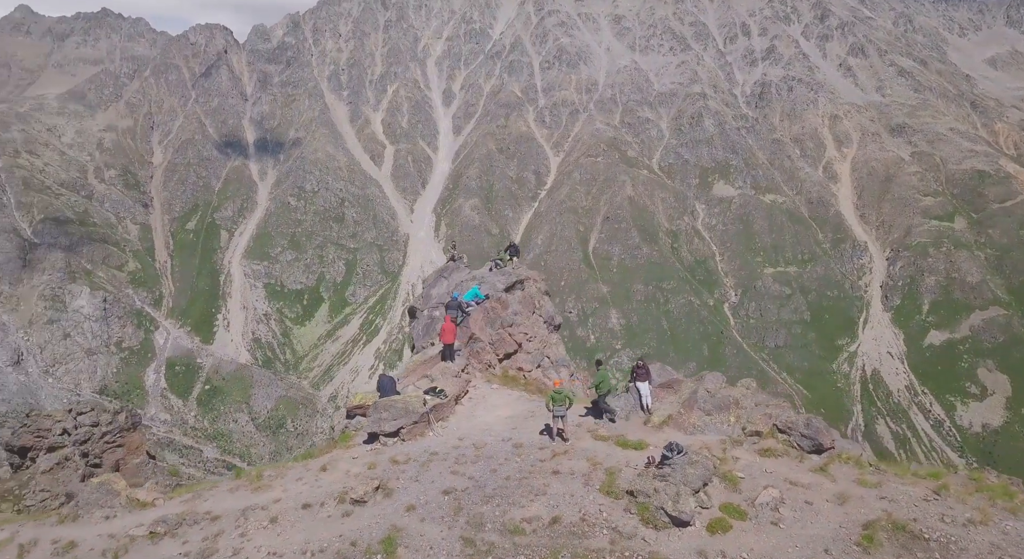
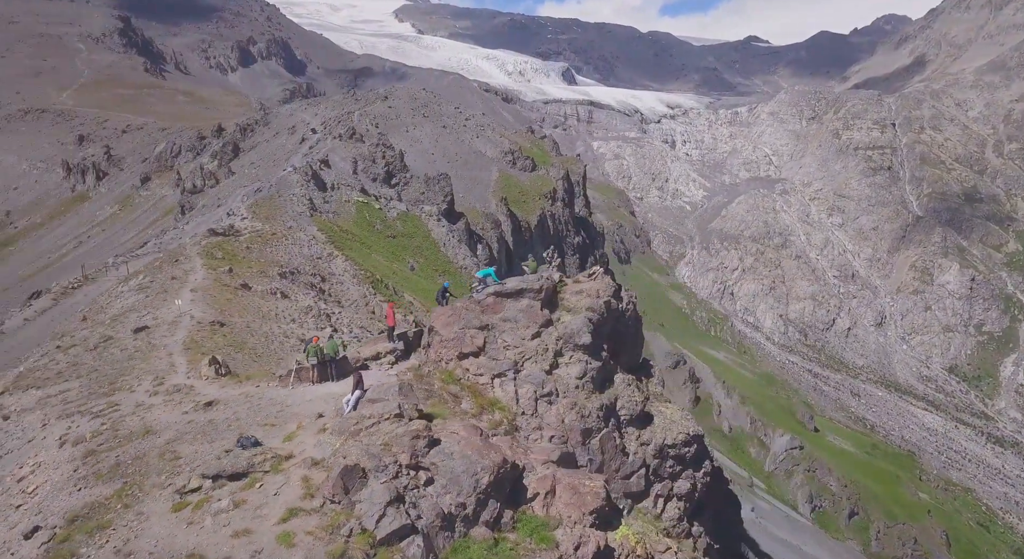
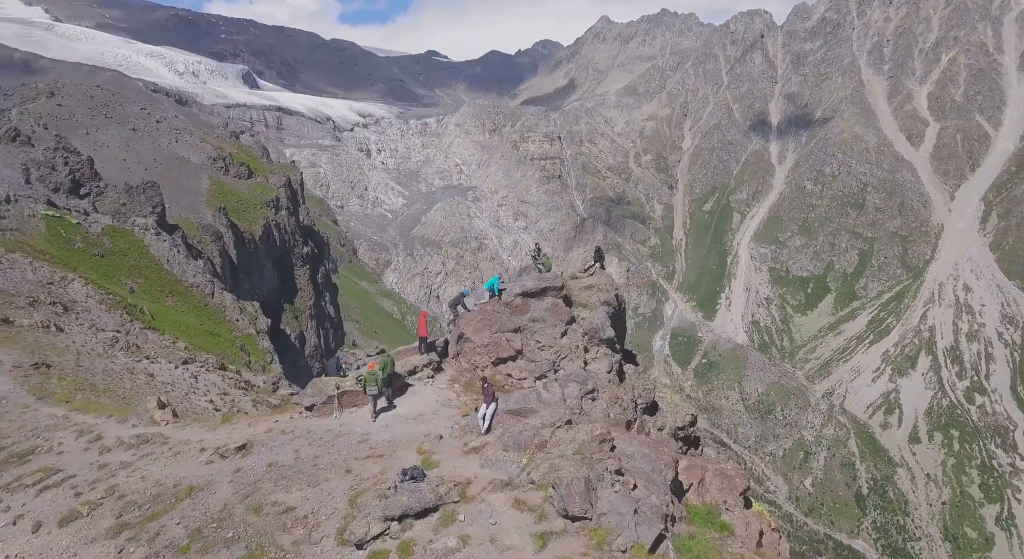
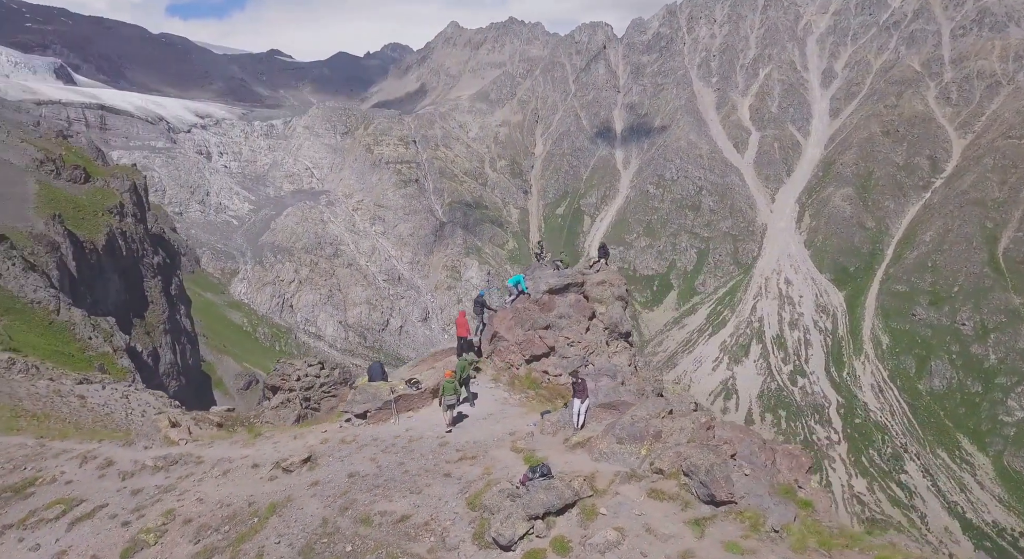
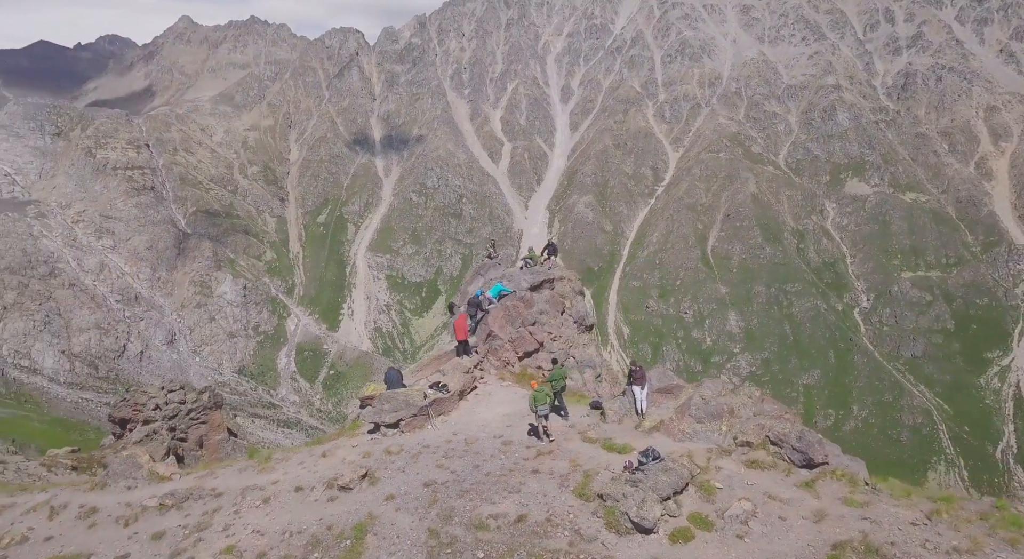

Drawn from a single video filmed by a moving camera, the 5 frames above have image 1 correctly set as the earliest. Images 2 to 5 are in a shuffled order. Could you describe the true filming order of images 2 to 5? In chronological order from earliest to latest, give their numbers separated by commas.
5, 4, 3, 2
